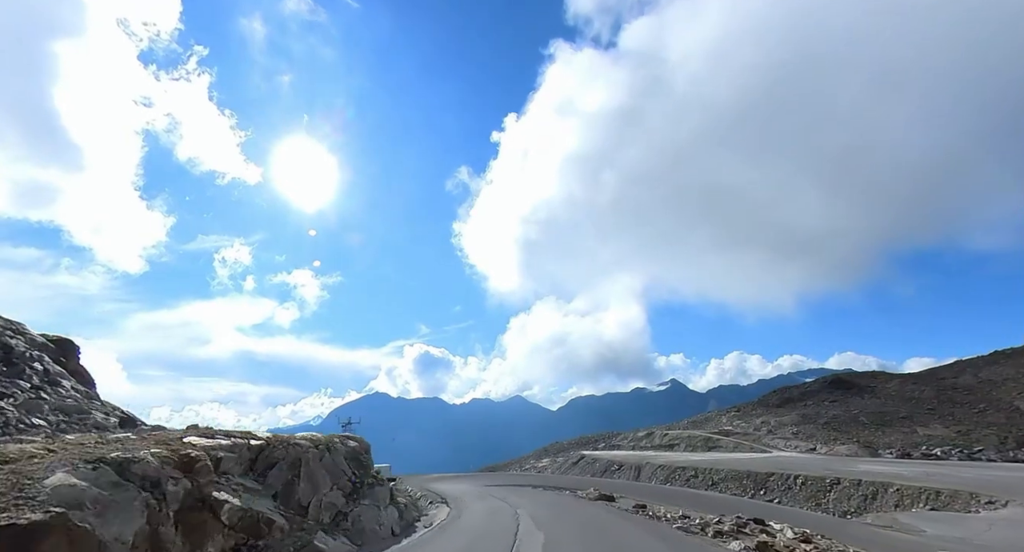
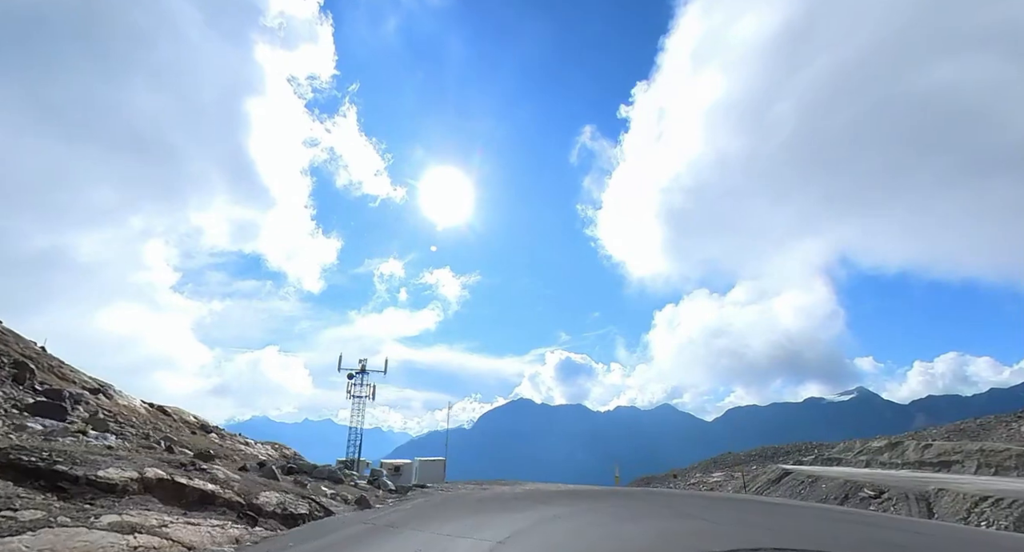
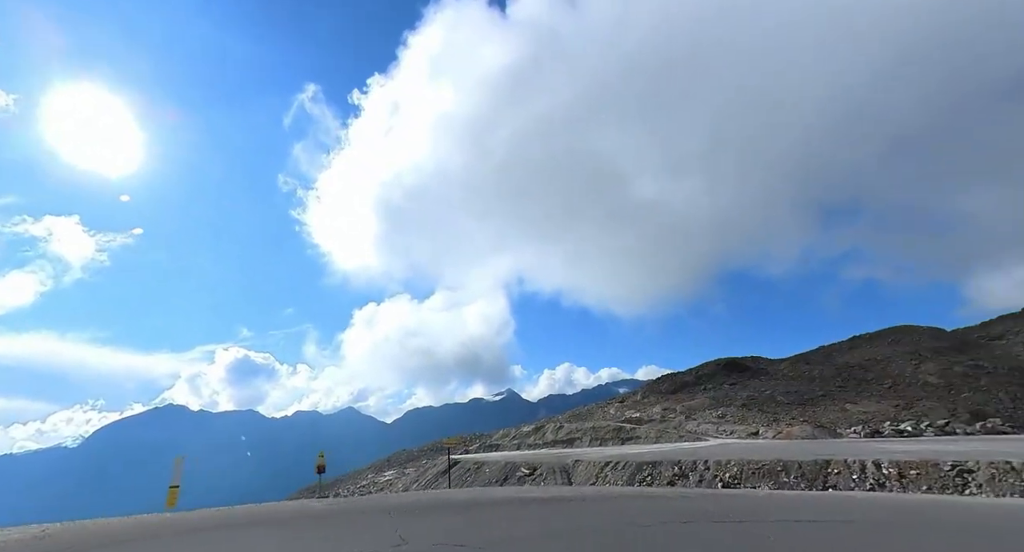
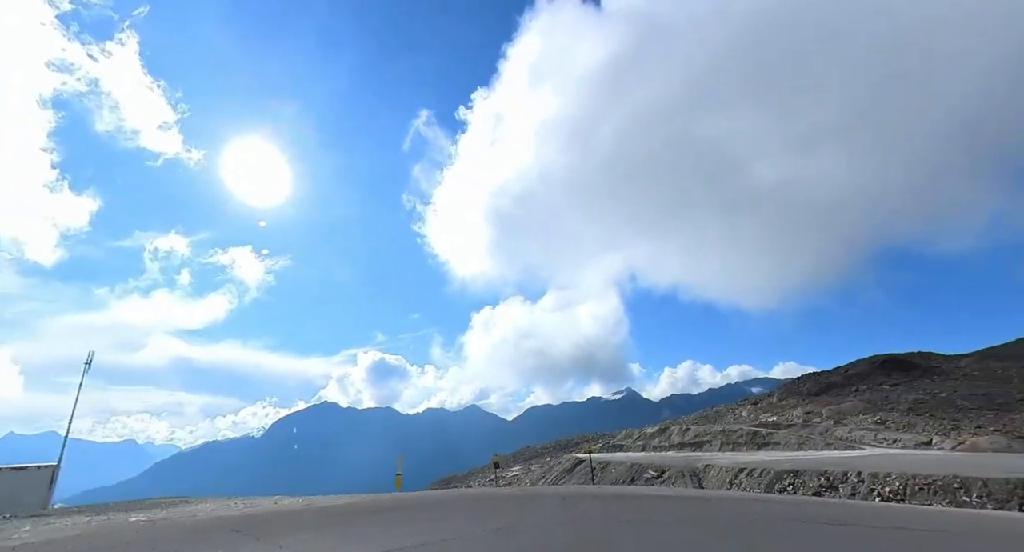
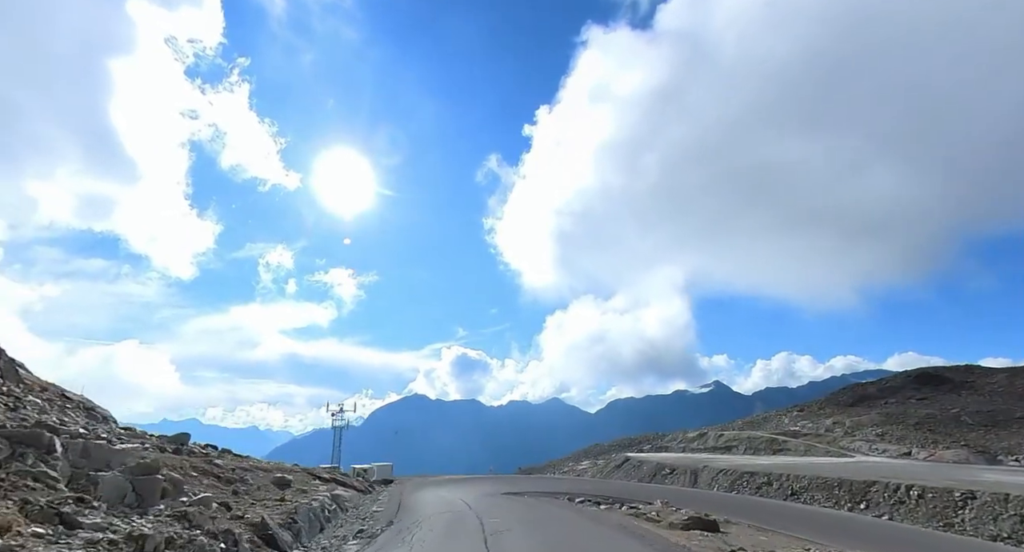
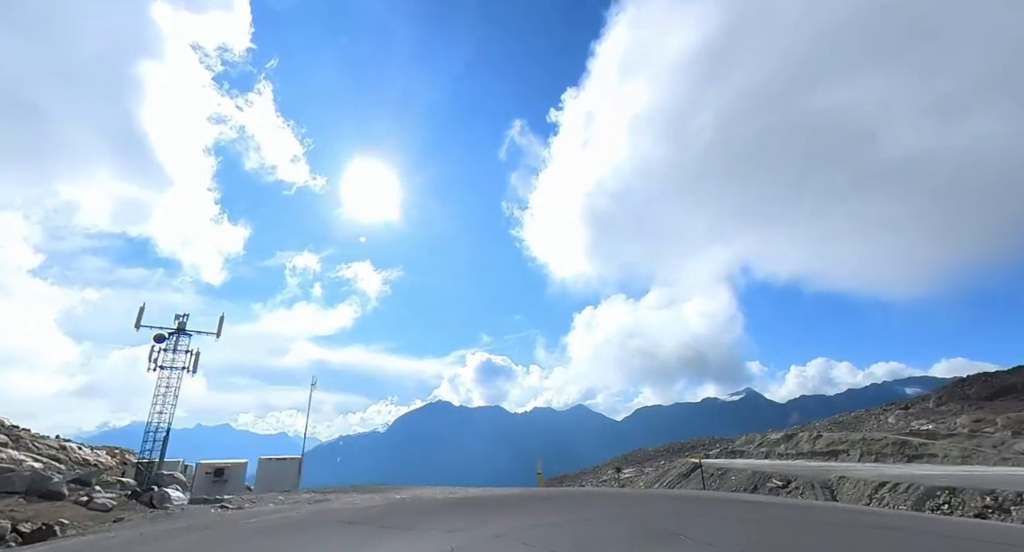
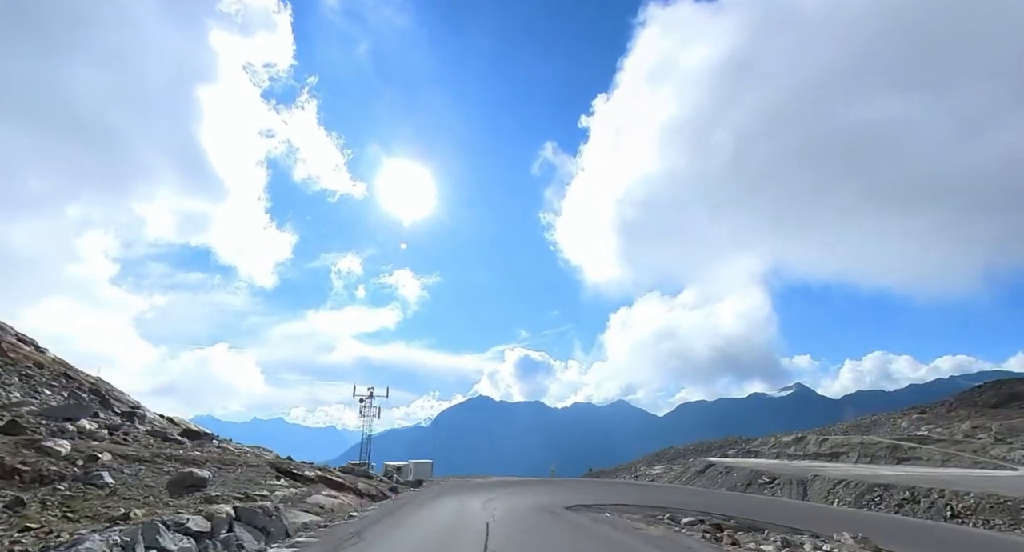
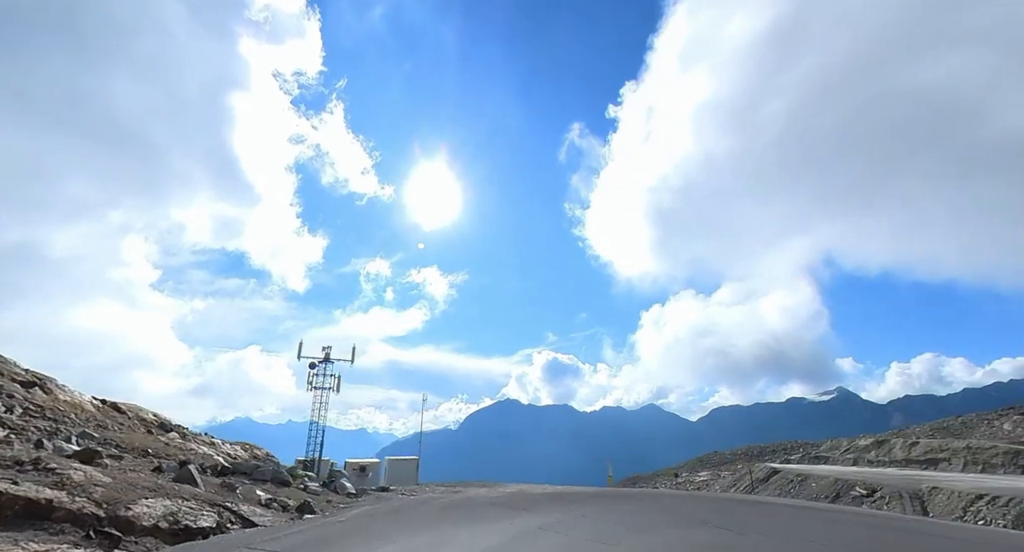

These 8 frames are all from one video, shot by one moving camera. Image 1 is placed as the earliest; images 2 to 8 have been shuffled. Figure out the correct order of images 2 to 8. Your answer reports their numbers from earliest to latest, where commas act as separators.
5, 7, 2, 8, 6, 4, 3
